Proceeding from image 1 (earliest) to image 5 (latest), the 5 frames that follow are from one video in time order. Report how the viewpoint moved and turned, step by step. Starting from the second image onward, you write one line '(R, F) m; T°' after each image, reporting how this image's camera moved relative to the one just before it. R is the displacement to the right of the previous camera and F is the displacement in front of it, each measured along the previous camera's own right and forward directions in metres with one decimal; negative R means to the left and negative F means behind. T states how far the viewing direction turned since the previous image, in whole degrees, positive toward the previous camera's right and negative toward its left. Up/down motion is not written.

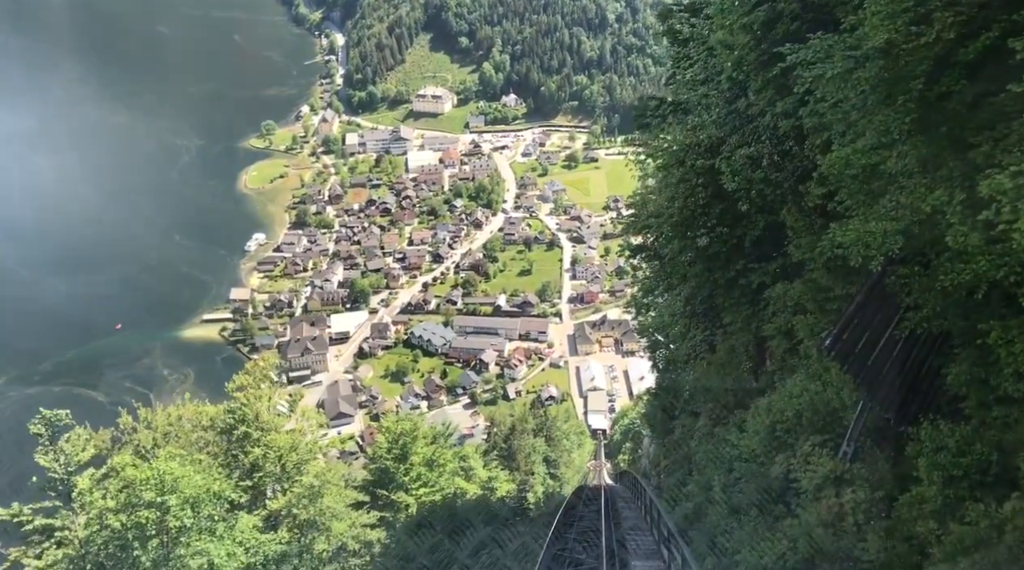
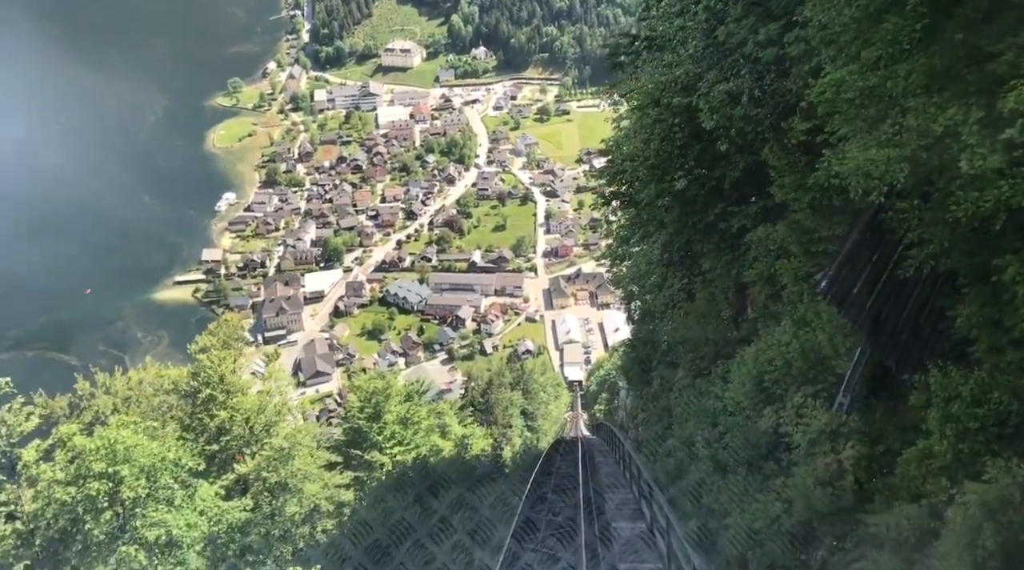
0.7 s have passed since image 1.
(0.0, +0.3) m; +2°
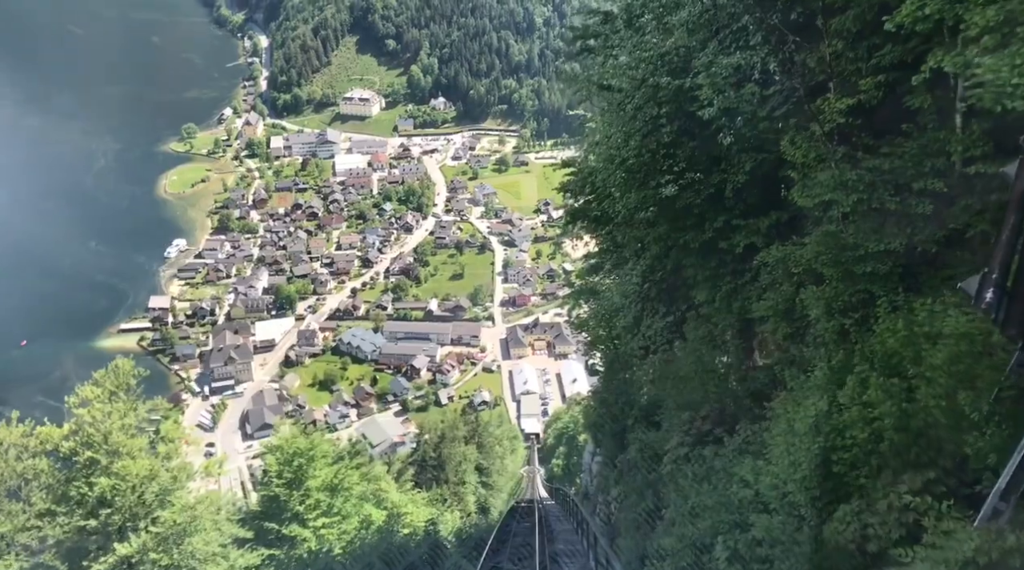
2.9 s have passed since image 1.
(+0.1, +1.2) m; +3°
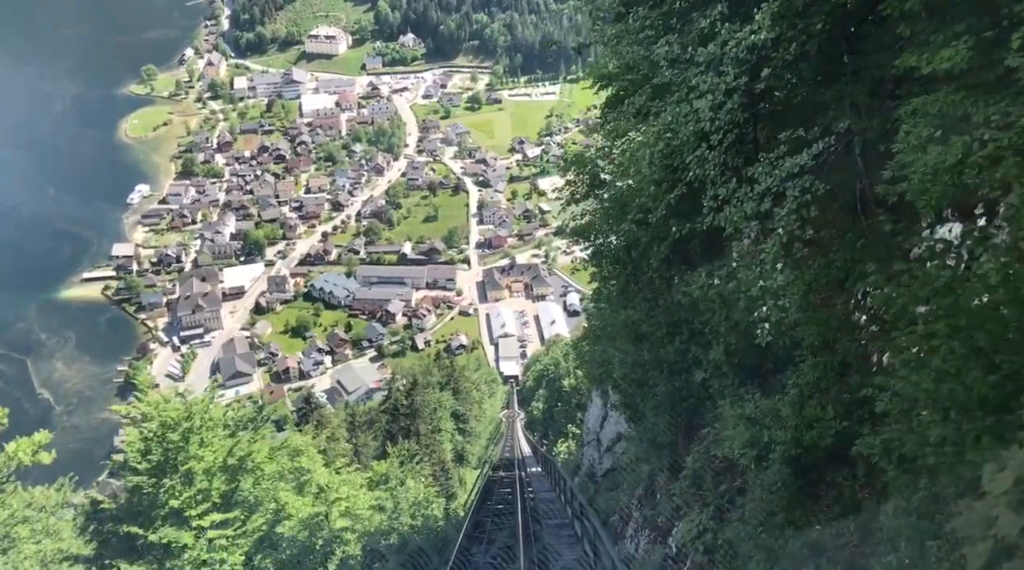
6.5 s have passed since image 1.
(0.0, +2.3) m; +2°
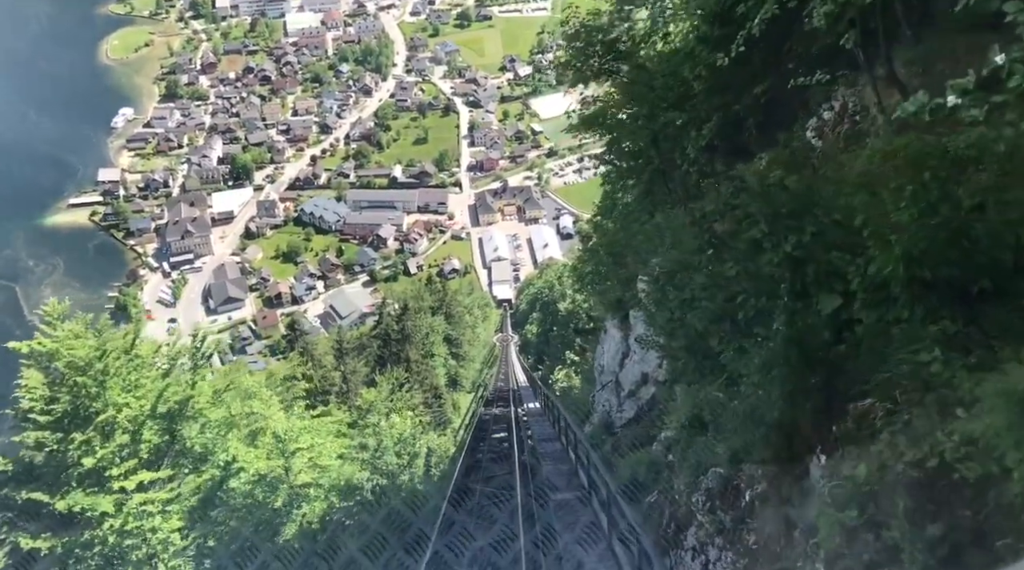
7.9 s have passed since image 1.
(0.0, +0.5) m; 0°
